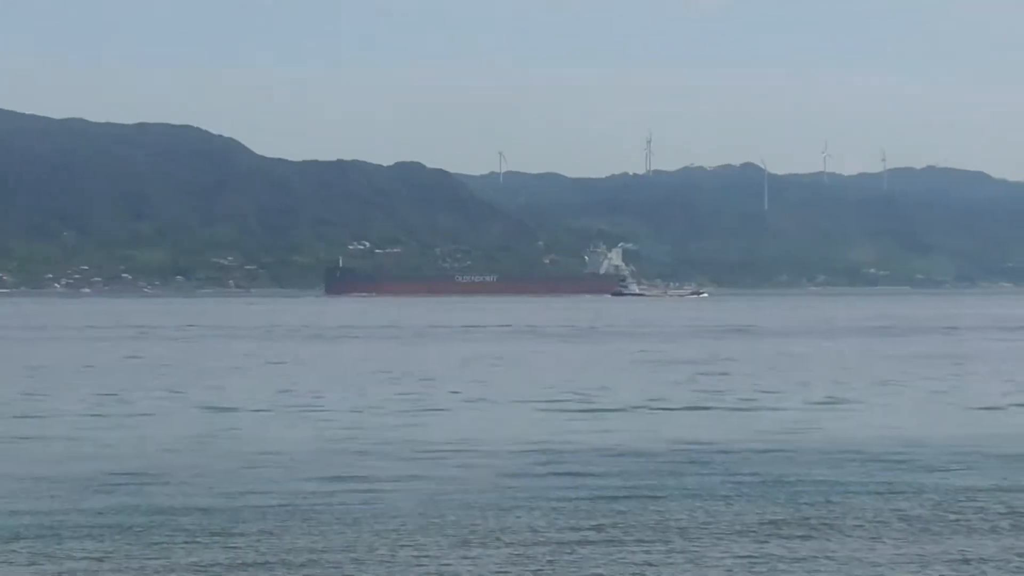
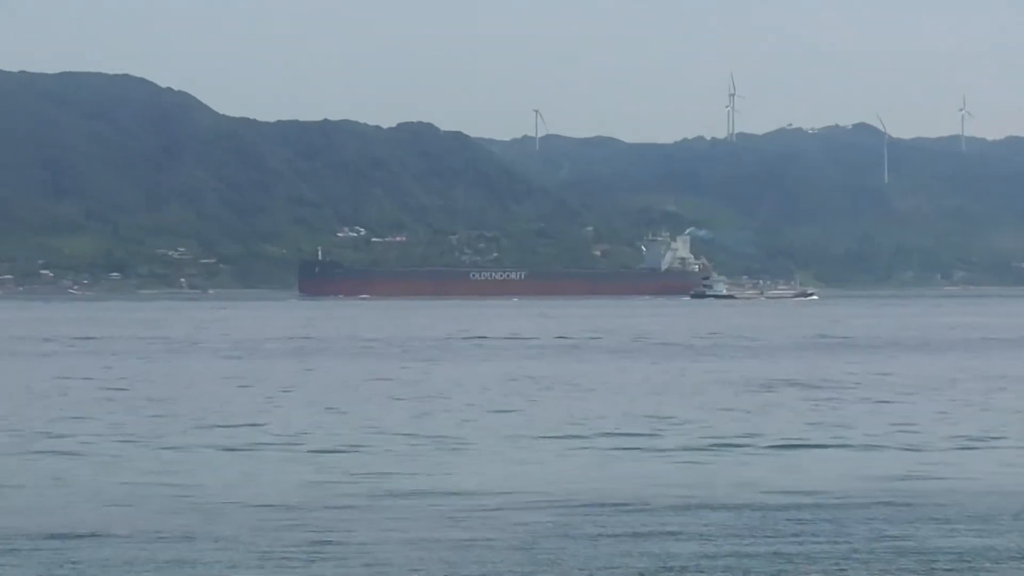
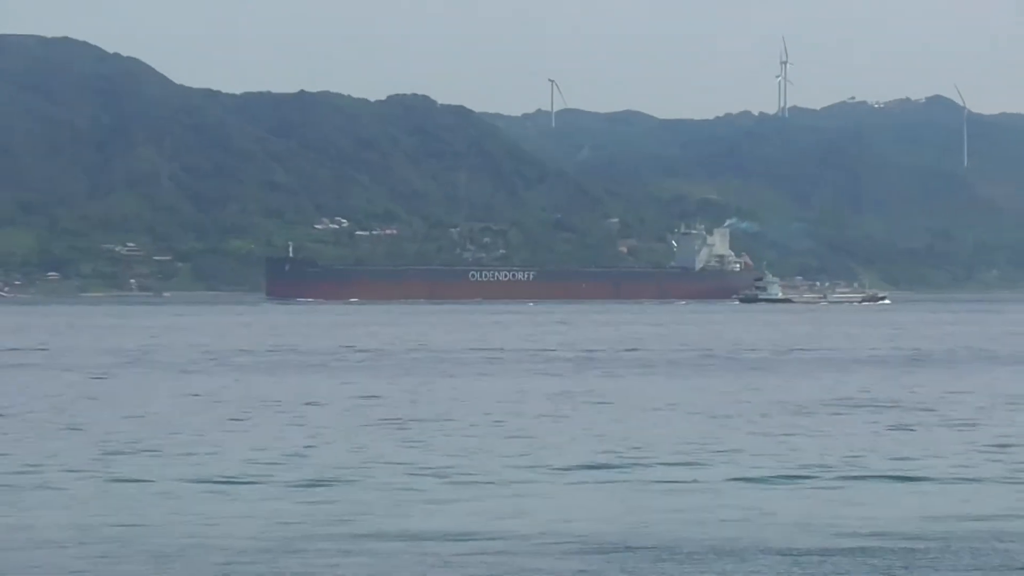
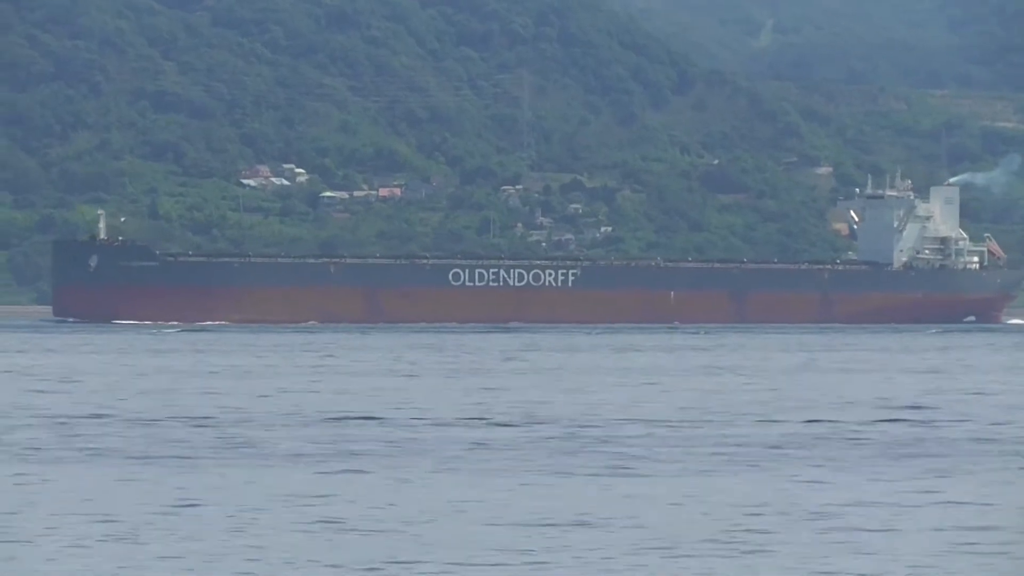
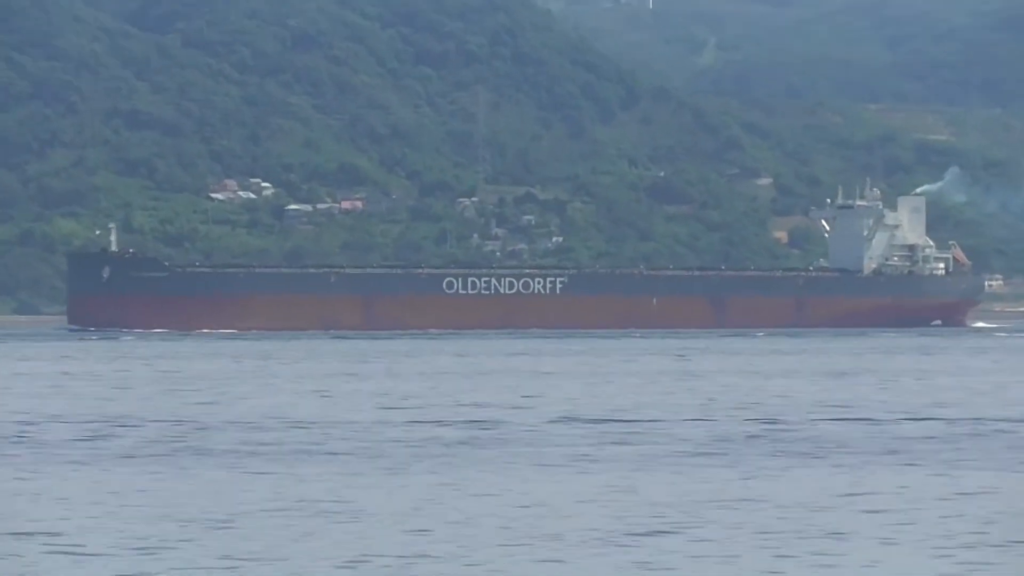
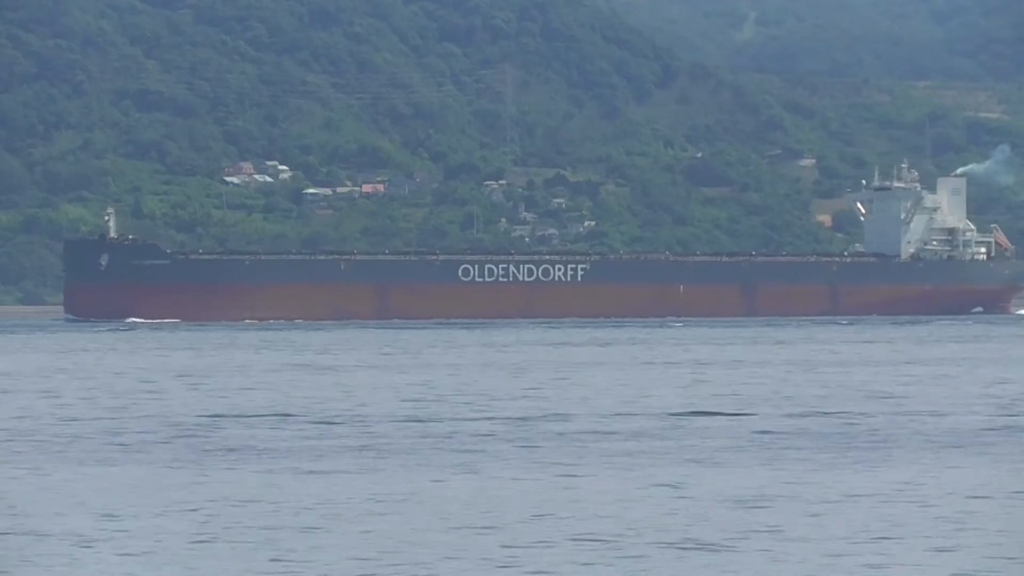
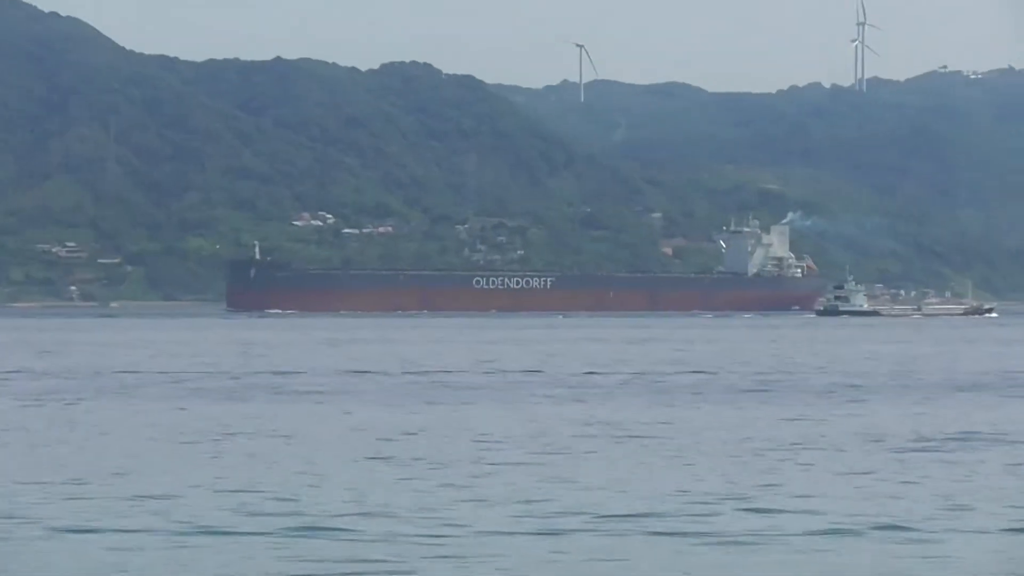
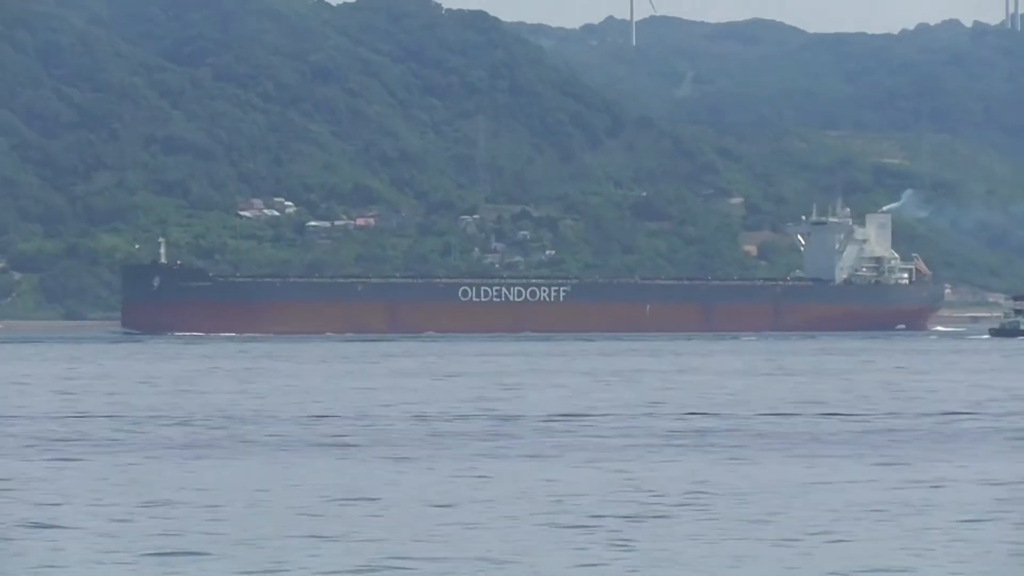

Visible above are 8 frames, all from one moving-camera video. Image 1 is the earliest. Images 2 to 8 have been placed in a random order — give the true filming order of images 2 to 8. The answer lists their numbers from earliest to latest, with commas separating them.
2, 3, 7, 8, 5, 6, 4
